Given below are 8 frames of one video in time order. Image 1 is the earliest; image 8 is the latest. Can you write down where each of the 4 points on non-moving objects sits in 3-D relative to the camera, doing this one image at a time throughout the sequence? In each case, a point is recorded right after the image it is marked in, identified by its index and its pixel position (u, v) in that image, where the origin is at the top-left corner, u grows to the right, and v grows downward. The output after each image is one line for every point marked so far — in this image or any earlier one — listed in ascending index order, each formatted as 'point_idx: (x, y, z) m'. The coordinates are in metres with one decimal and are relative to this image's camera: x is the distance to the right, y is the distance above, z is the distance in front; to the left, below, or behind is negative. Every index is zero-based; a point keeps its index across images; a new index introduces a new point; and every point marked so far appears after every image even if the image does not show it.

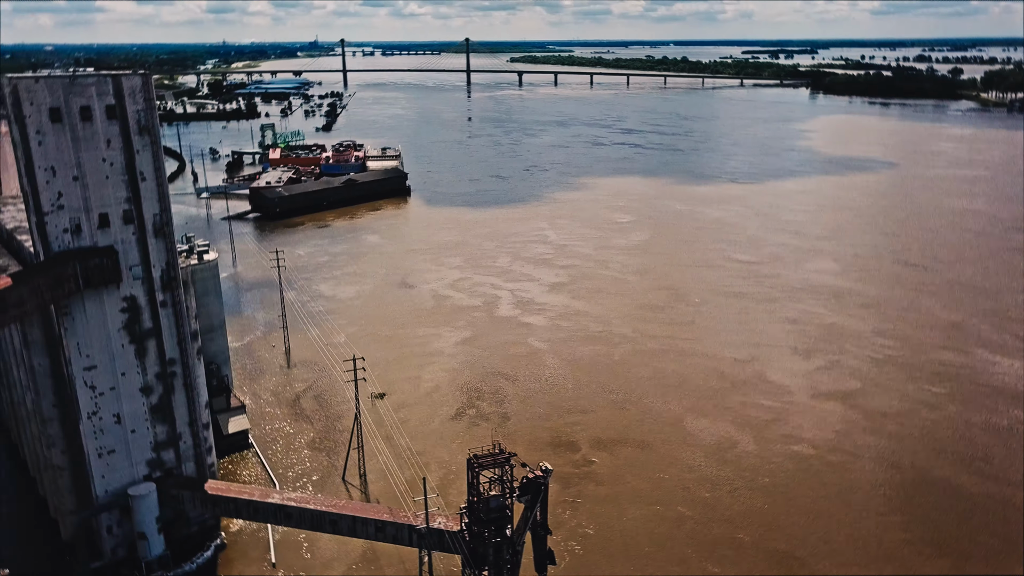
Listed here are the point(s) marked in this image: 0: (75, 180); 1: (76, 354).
0: (-6.4, +1.6, +12.1) m
1: (-6.6, -1.0, +12.5) m
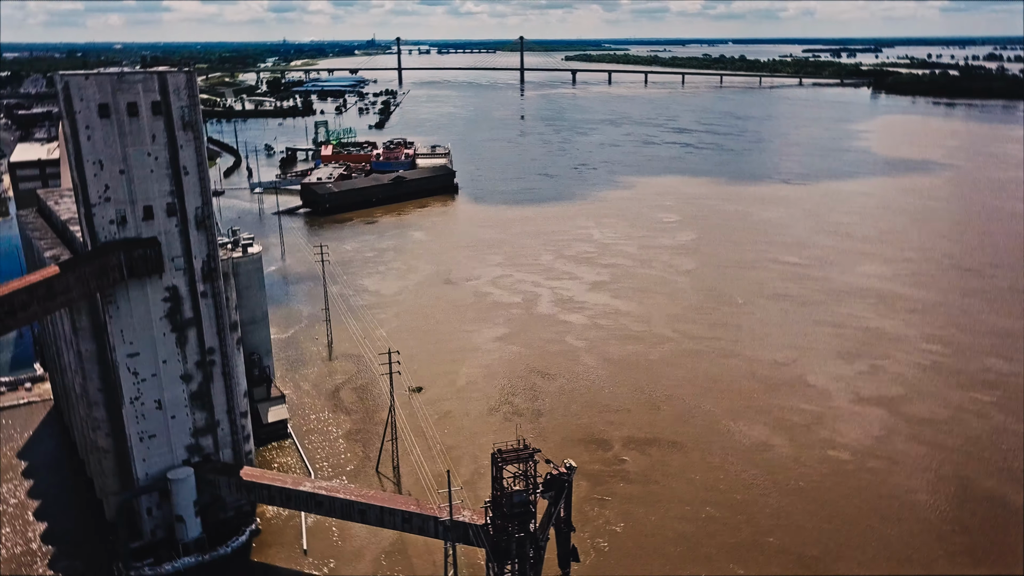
0: (-6.0, +1.8, +12.6) m
1: (-6.2, -0.8, +13.0) m
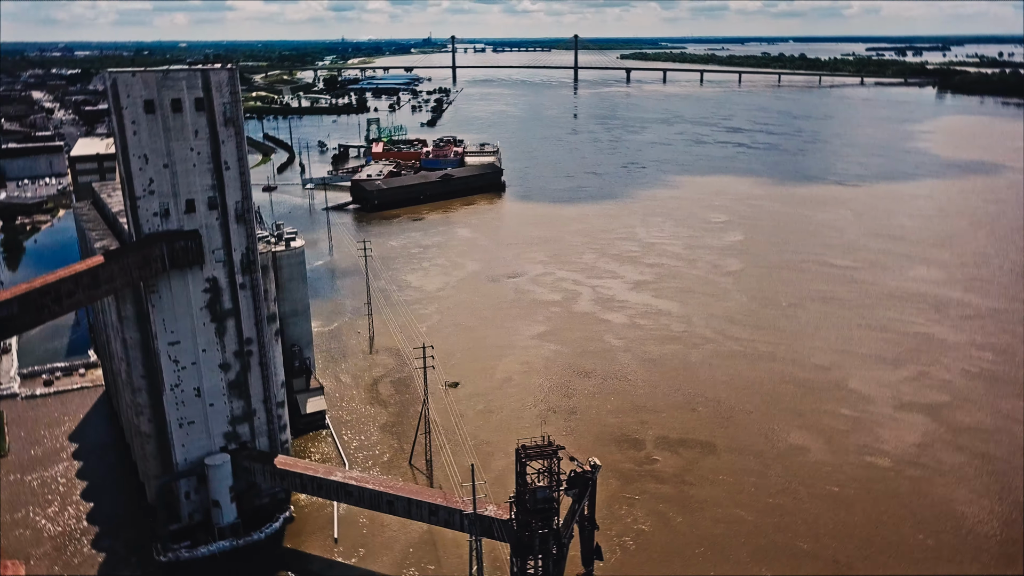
0: (-5.5, +1.9, +13.0) m
1: (-5.7, -0.7, +13.4) m
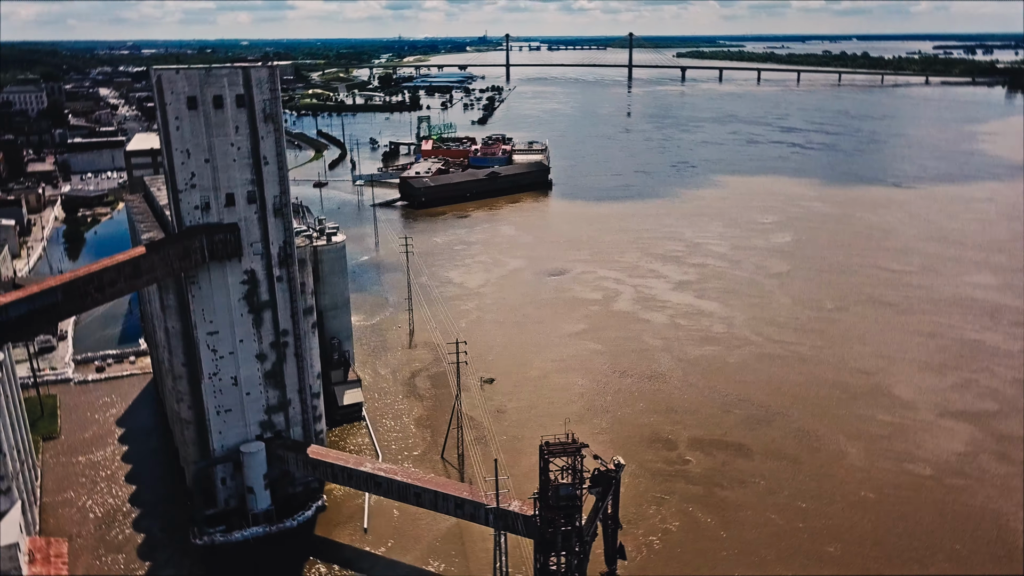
0: (-5.0, +2.0, +13.4) m
1: (-5.2, -0.5, +13.8) m
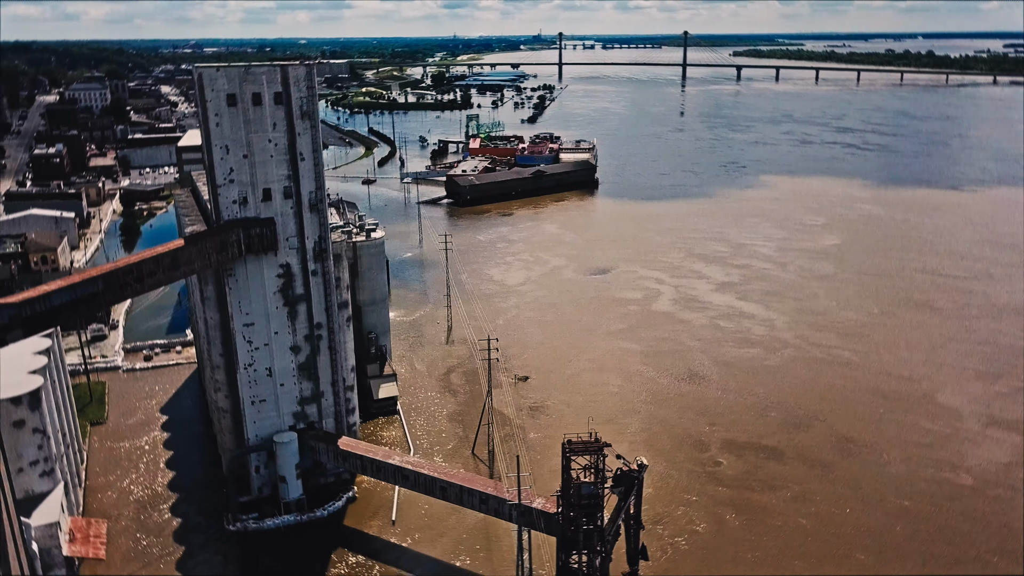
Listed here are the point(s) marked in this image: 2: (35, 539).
0: (-4.5, +2.2, +13.7) m
1: (-4.7, -0.4, +14.2) m
2: (-6.9, -3.6, +11.9) m
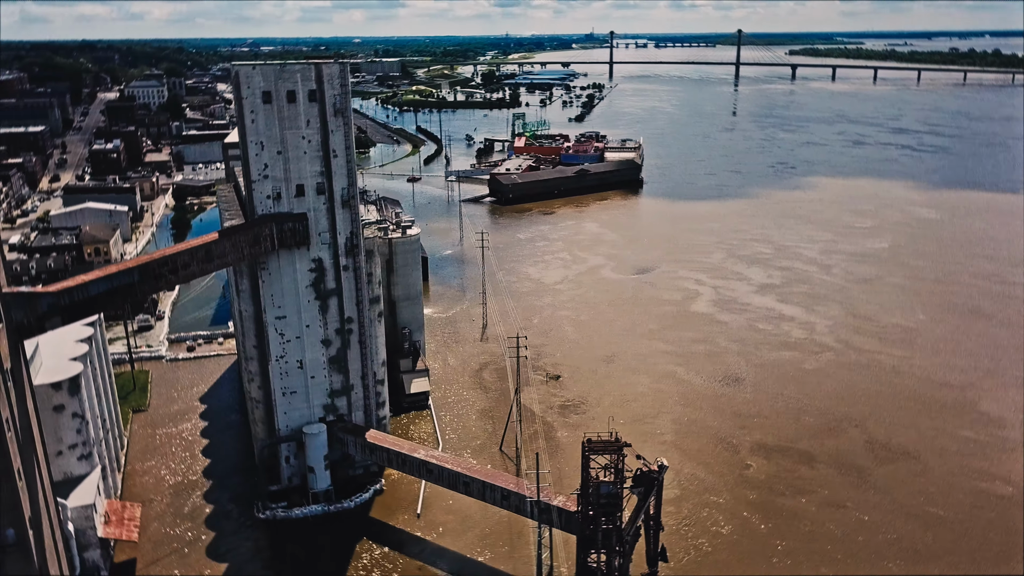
0: (-4.0, +2.3, +14.0) m
1: (-4.3, -0.3, +14.5) m
2: (-6.6, -3.5, +12.3) m
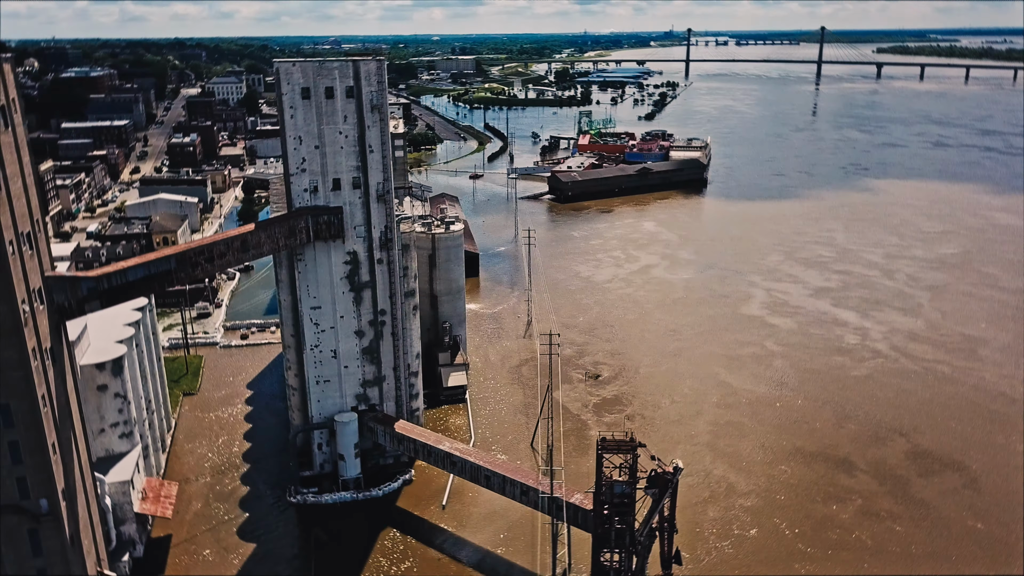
0: (-3.4, +2.4, +14.4) m
1: (-3.7, -0.1, +14.9) m
2: (-6.4, -3.3, +13.0) m
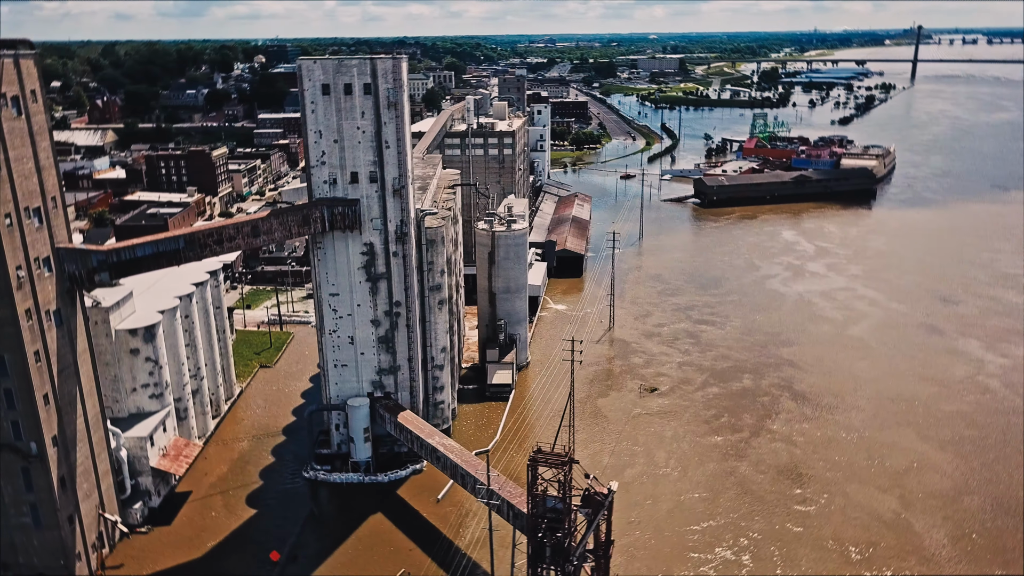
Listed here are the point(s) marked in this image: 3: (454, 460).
0: (-3.2, +2.7, +15.0) m
1: (-3.6, +0.1, +15.6) m
2: (-6.8, -2.8, +14.4) m
3: (-1.0, -2.9, +14.1) m
